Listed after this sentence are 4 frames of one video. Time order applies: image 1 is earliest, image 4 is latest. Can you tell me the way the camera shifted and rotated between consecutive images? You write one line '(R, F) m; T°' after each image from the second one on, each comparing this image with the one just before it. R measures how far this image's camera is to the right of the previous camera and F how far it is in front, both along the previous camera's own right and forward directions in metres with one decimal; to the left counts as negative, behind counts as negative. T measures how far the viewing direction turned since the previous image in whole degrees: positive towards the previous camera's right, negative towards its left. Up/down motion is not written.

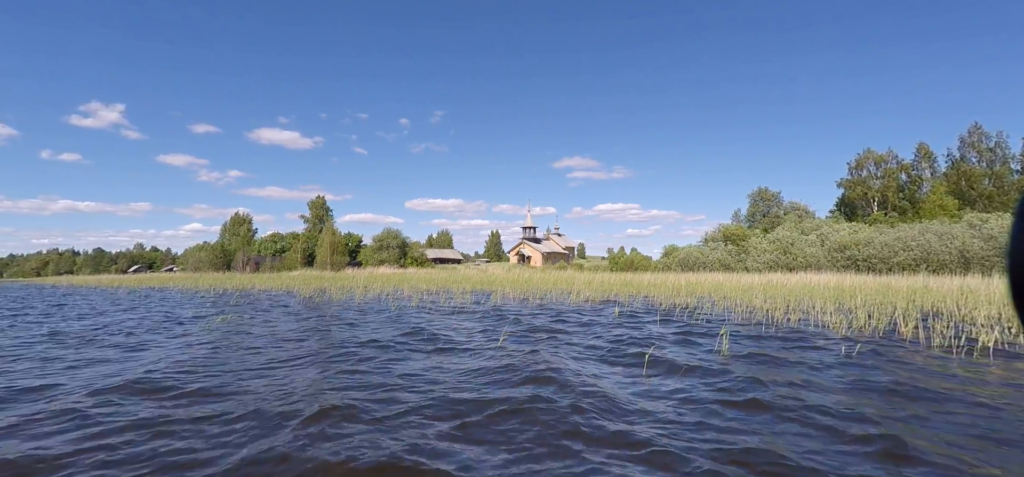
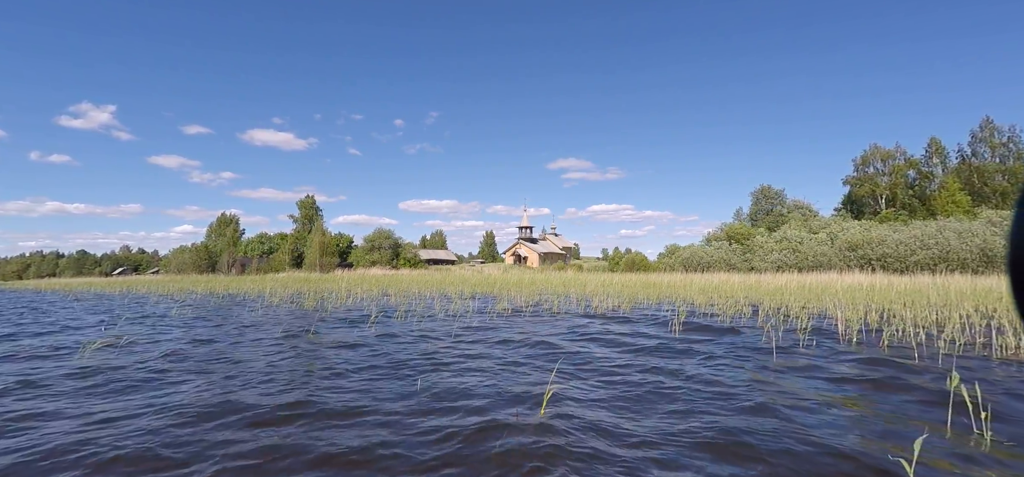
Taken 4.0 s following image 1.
(-0.2, +1.5) m; +1°
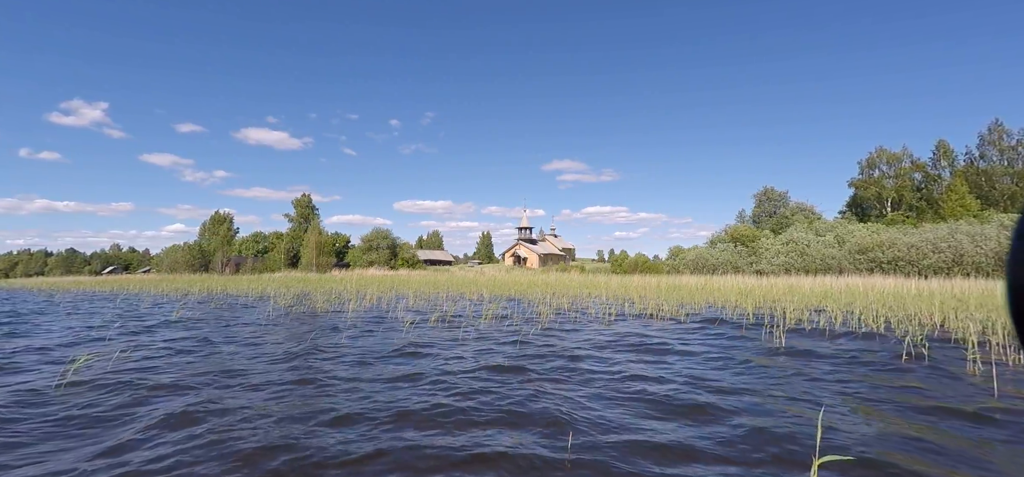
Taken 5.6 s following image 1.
(-0.6, +0.7) m; +1°
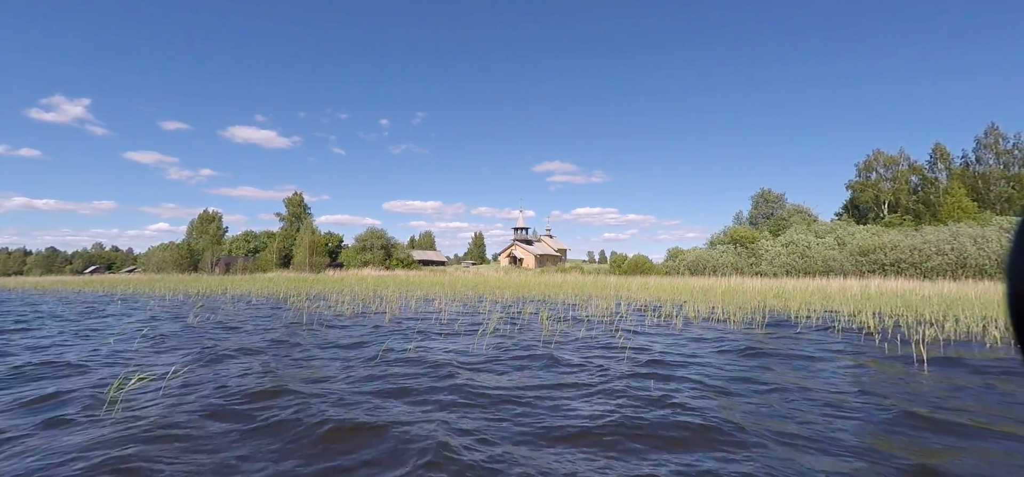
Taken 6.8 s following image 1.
(-0.7, +0.5) m; +1°
